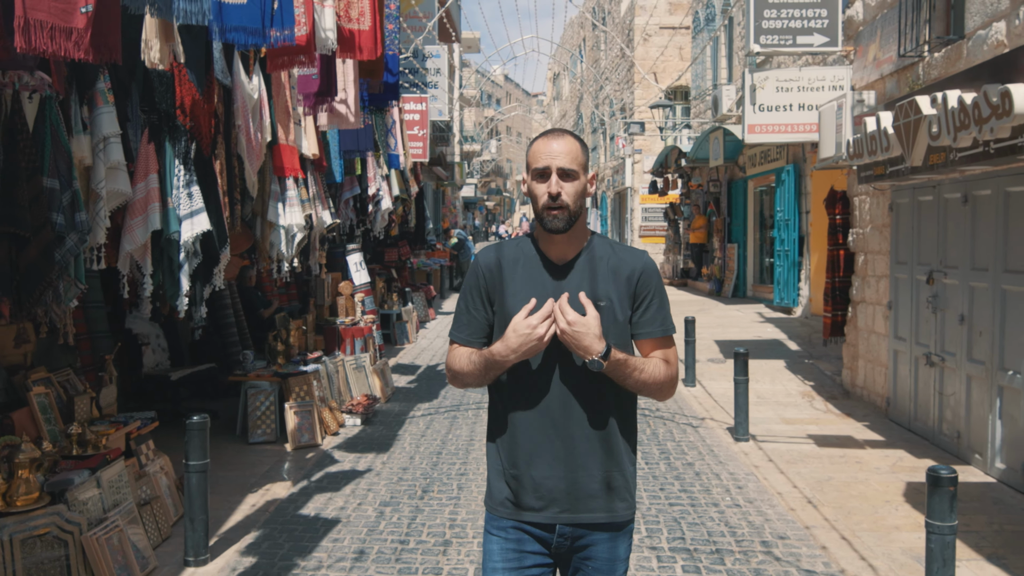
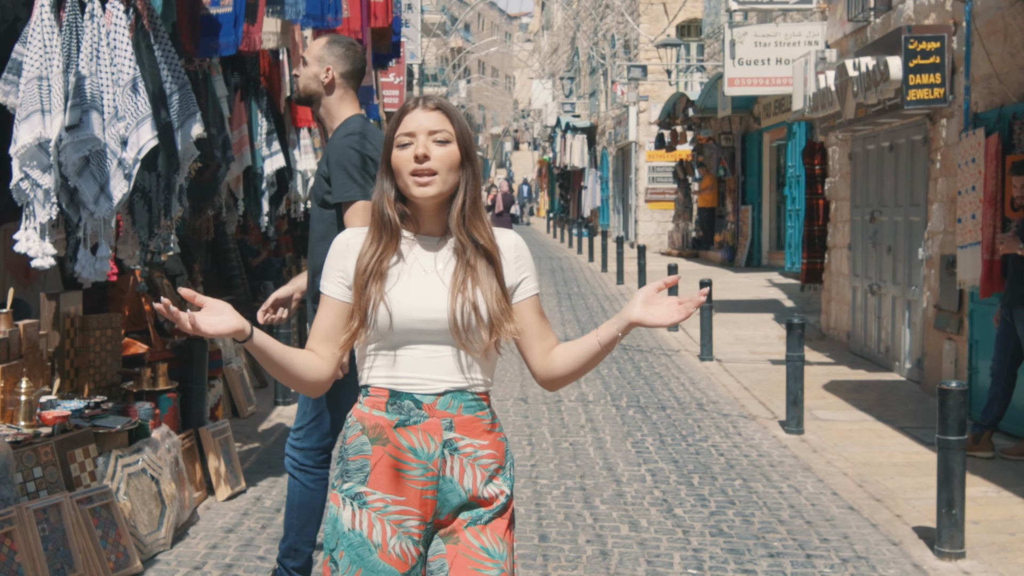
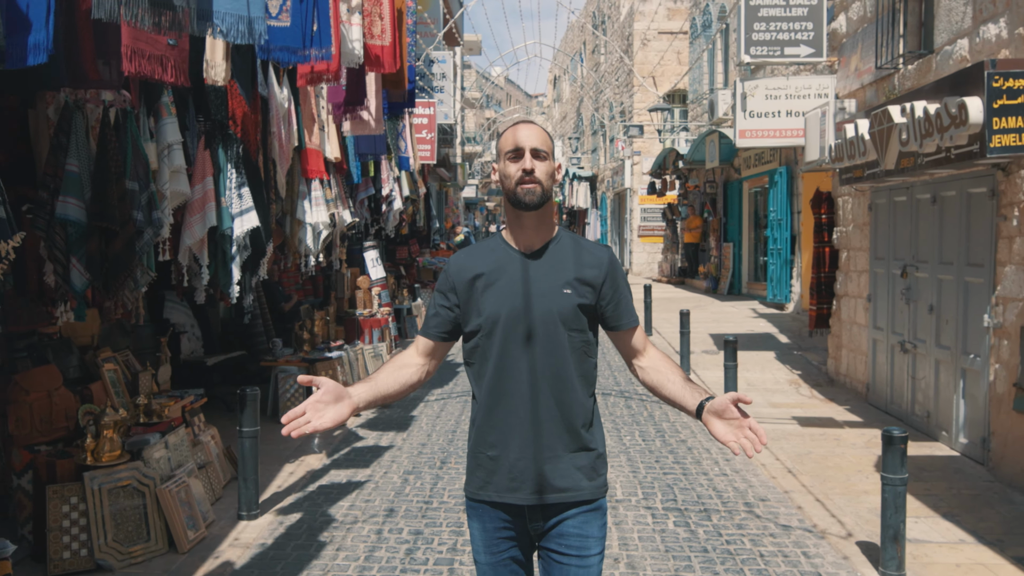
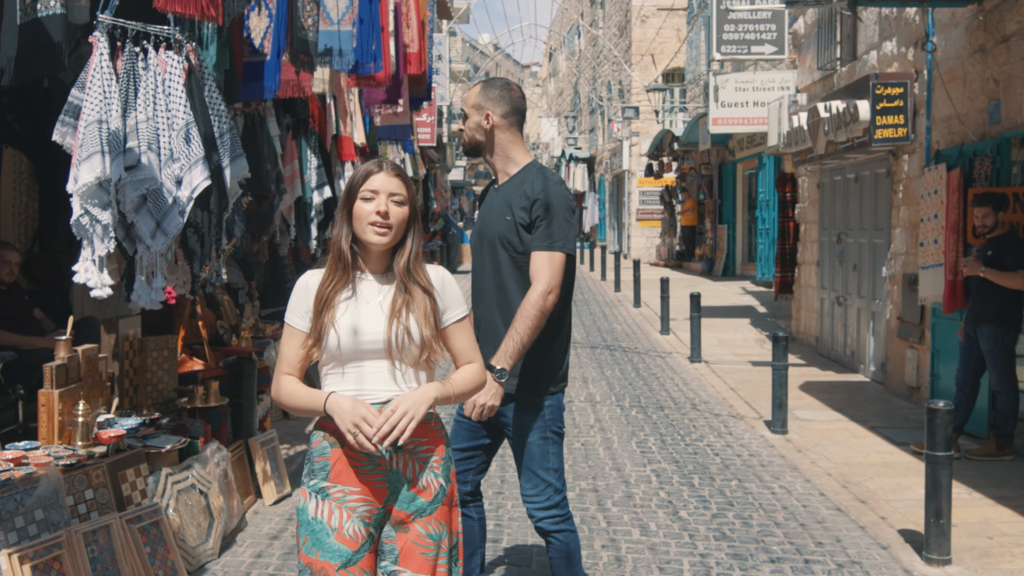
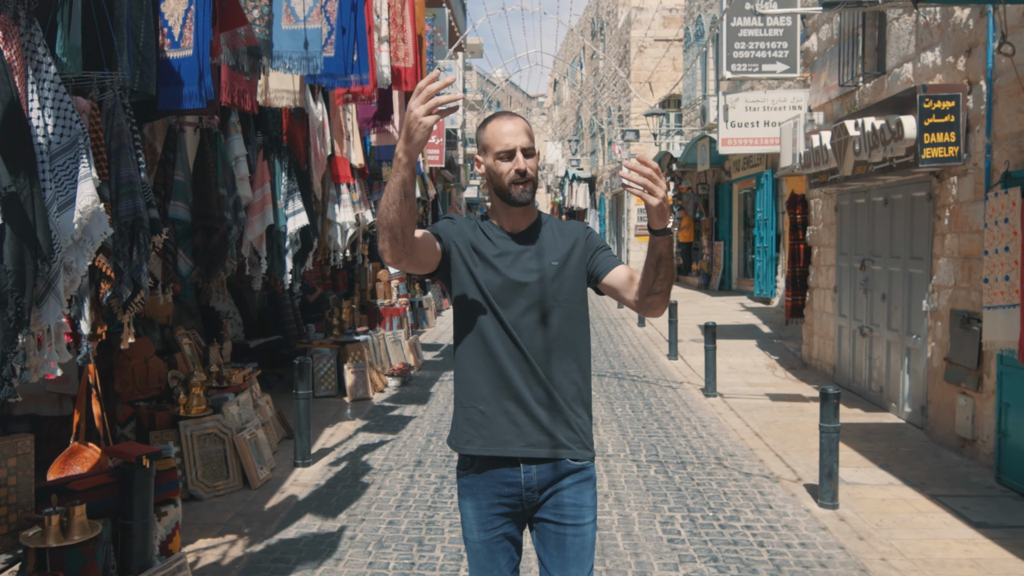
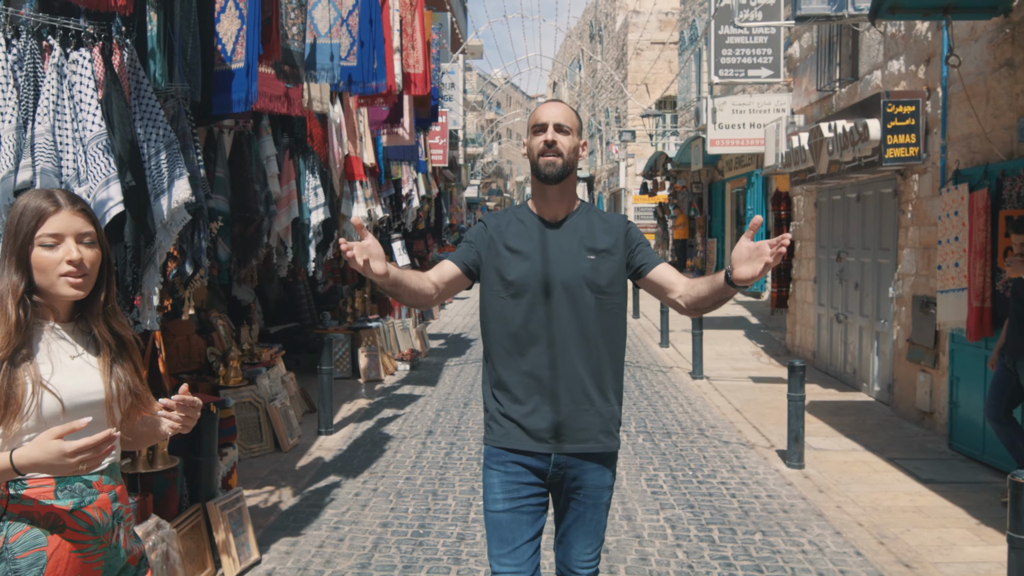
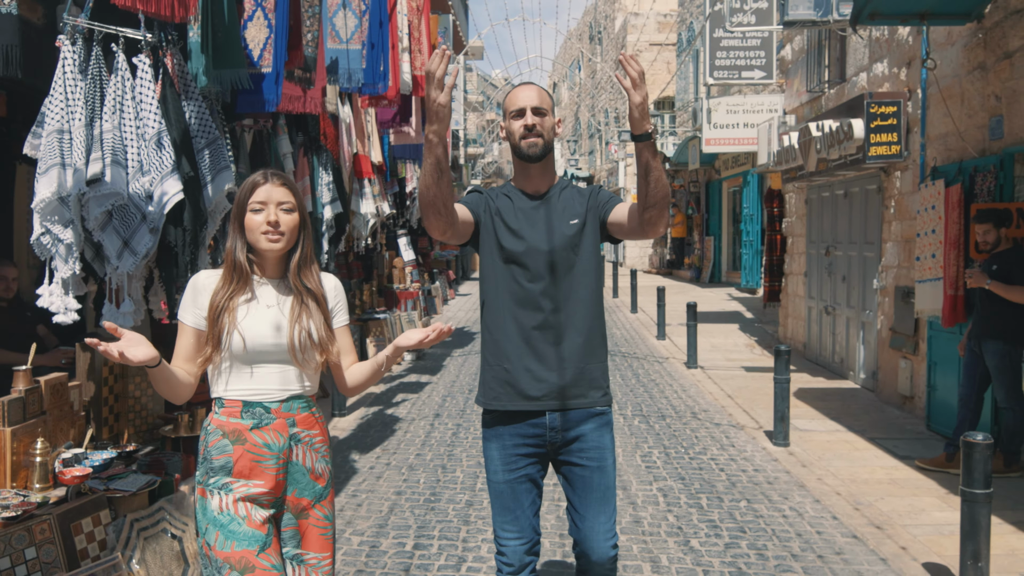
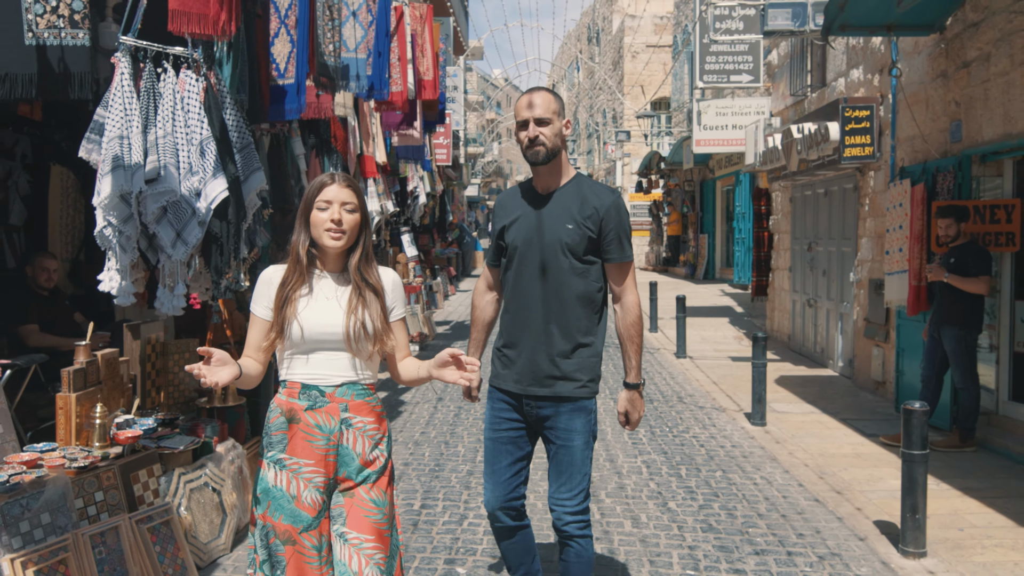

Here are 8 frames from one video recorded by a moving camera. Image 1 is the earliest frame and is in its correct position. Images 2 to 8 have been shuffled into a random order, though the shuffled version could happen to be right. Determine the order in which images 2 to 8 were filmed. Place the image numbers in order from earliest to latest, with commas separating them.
3, 5, 6, 7, 8, 4, 2
